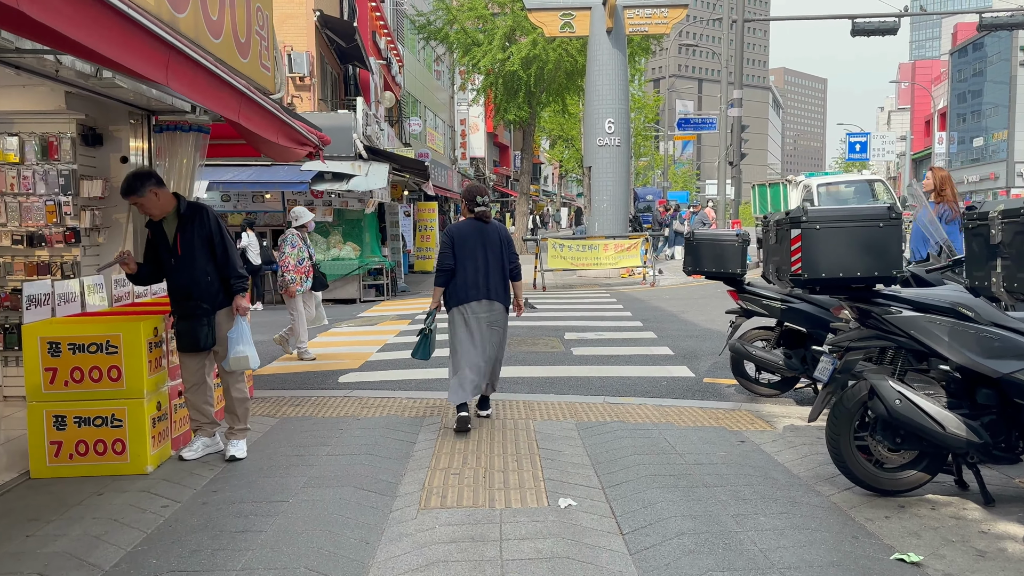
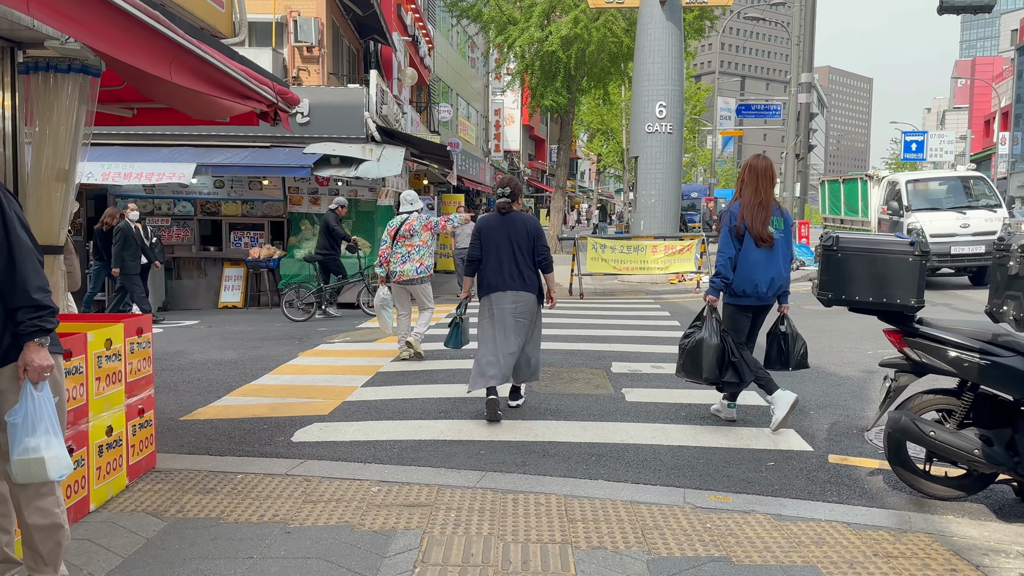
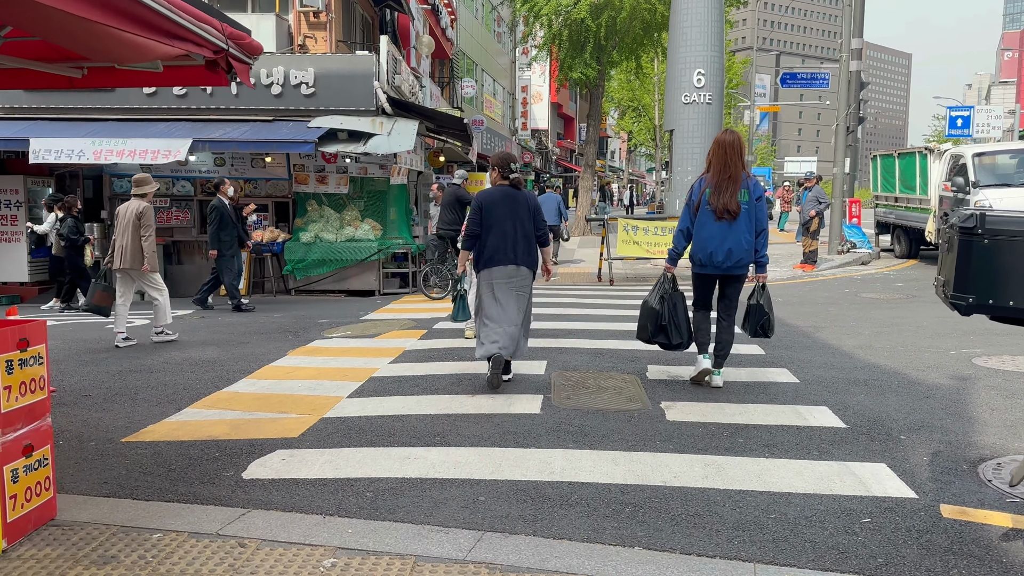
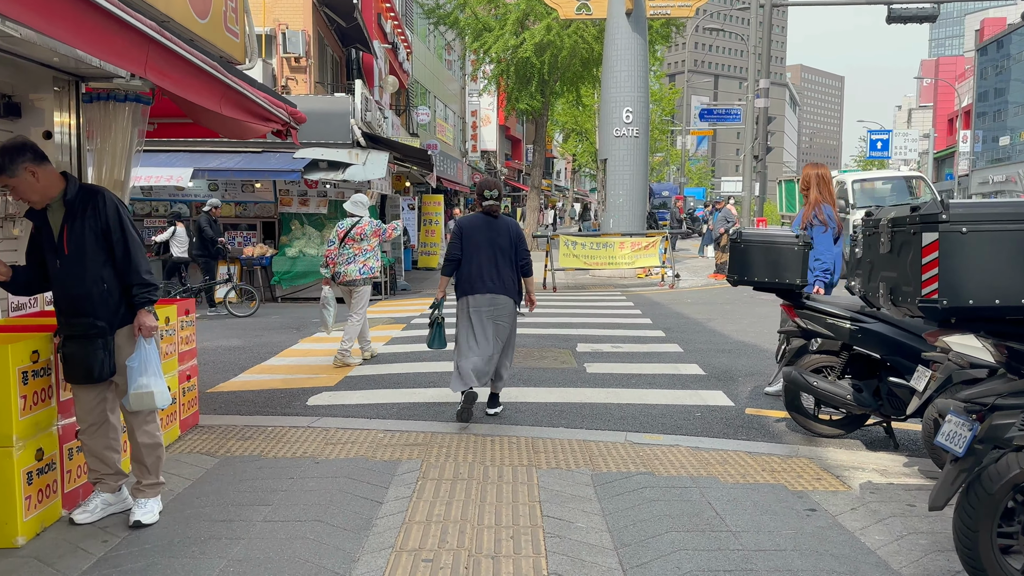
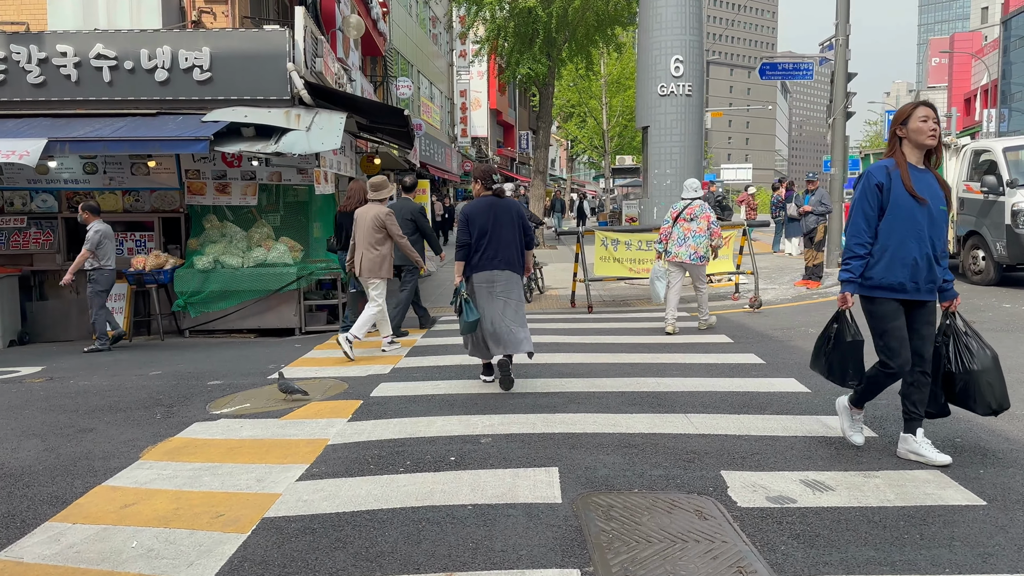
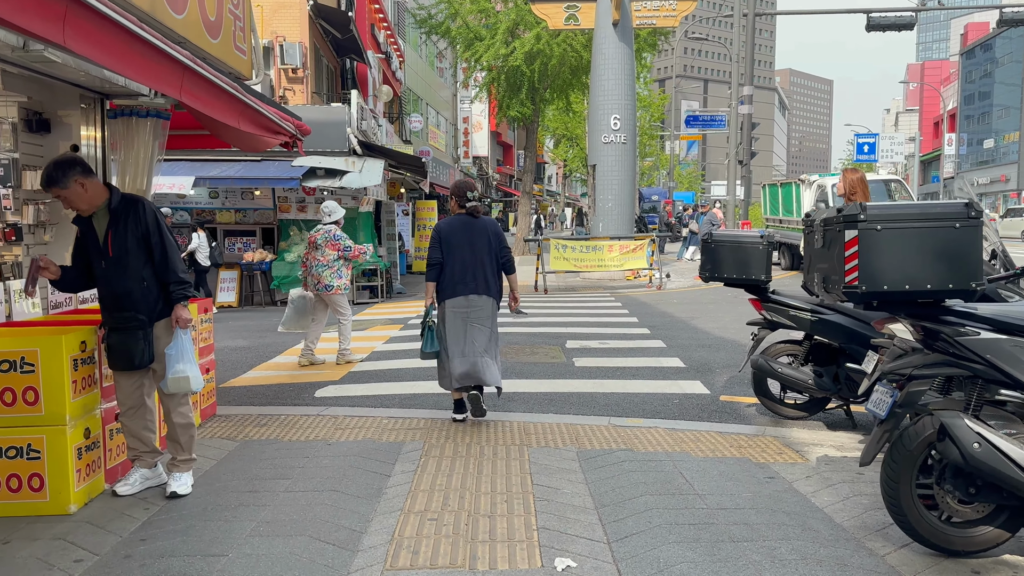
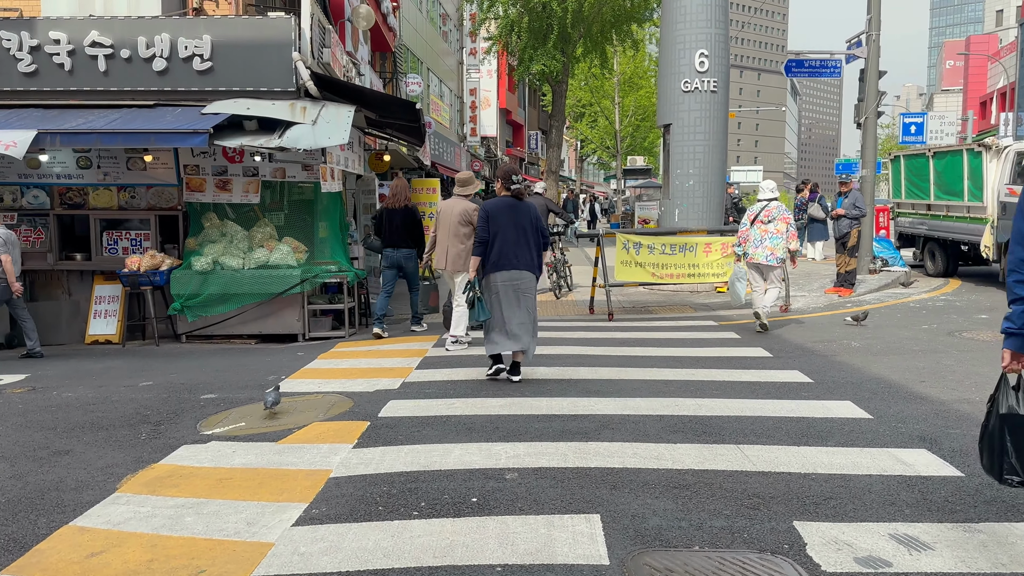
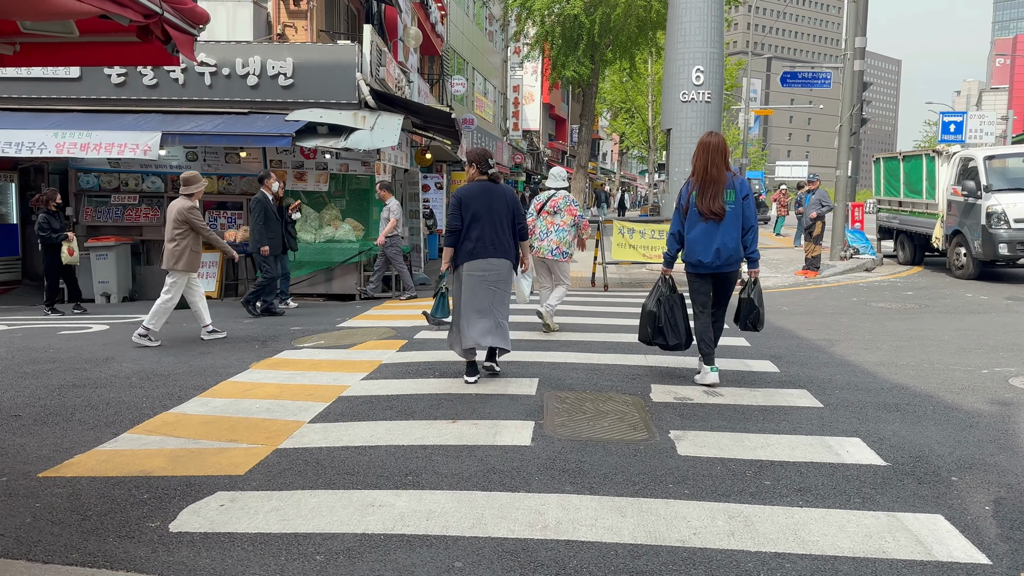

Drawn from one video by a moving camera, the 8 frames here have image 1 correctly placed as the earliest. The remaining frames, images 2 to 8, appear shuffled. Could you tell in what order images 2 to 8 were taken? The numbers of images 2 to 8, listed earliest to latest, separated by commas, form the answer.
6, 4, 2, 3, 8, 5, 7
